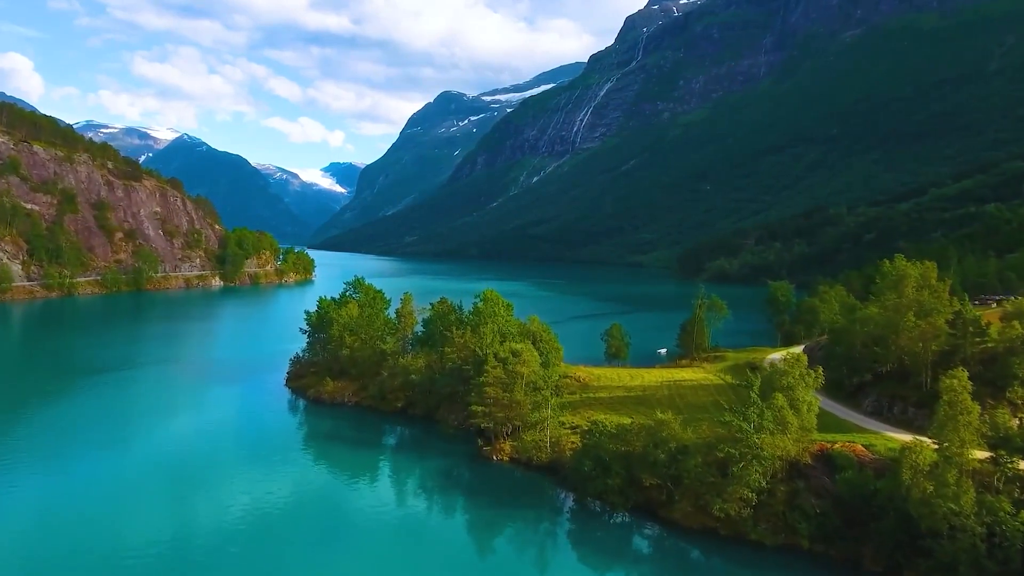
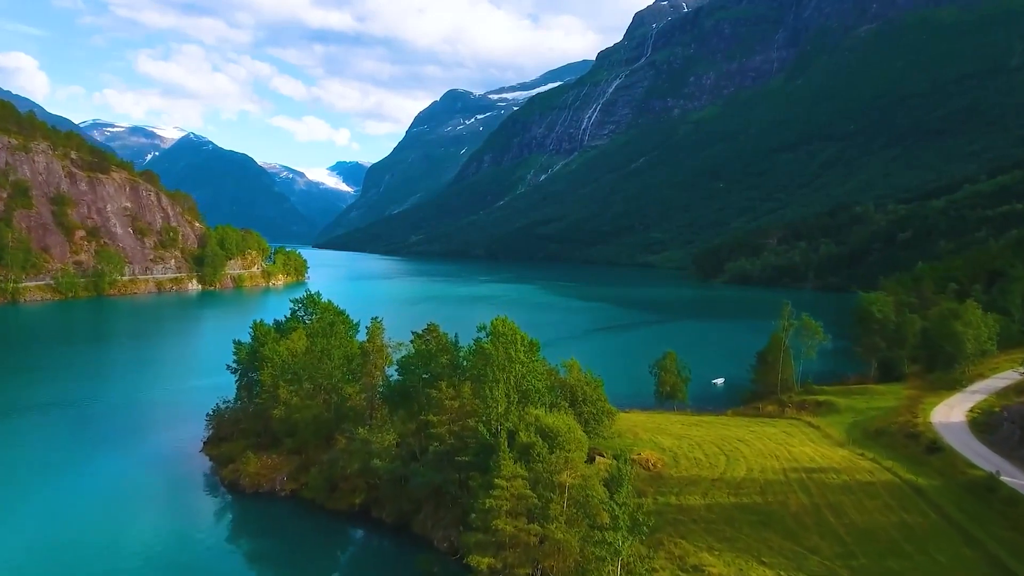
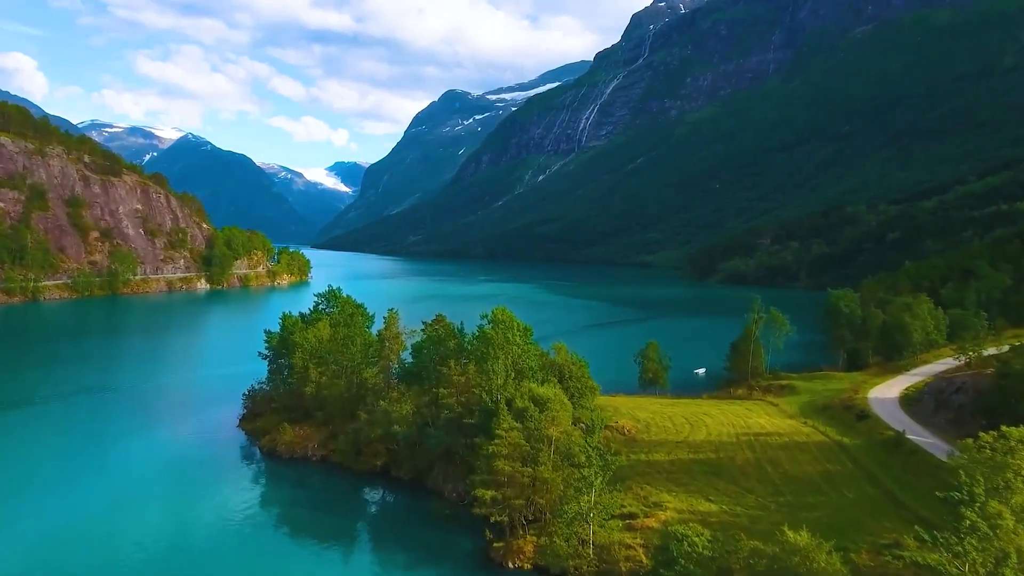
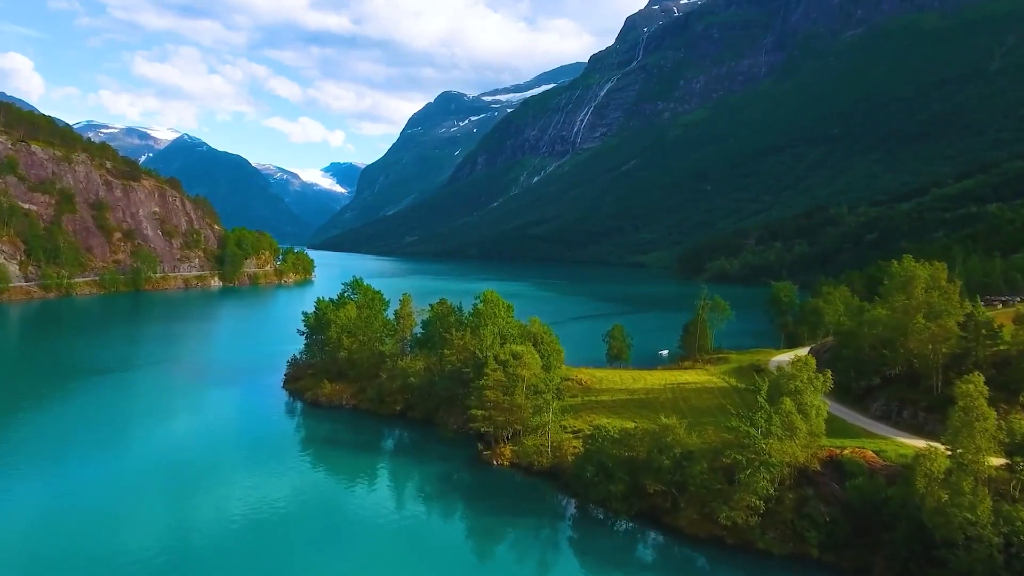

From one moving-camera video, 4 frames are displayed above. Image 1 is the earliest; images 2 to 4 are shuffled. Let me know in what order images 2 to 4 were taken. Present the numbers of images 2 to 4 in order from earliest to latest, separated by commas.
4, 3, 2
